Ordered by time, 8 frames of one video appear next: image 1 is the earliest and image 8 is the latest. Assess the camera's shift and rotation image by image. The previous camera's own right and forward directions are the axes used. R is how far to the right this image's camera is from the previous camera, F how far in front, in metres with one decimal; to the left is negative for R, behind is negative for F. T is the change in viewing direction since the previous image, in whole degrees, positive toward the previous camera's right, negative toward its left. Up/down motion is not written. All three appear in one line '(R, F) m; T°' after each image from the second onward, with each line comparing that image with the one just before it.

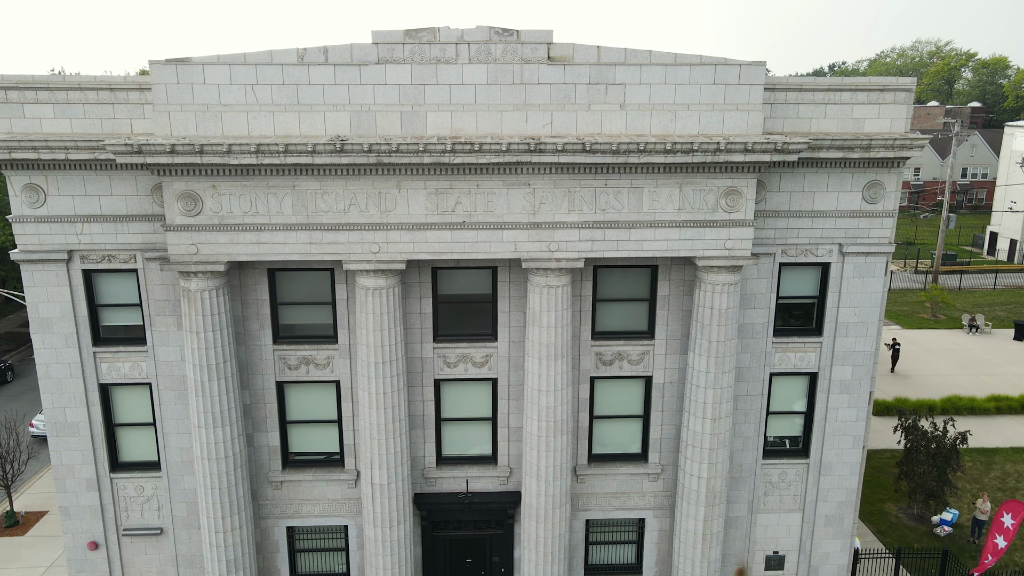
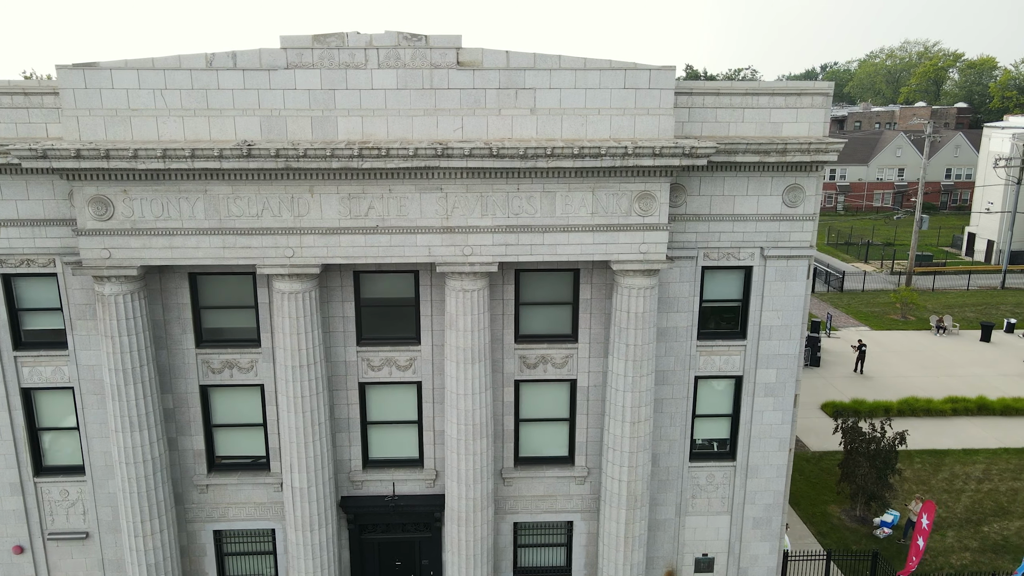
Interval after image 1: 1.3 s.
(+1.7, 0.0) m; 0°
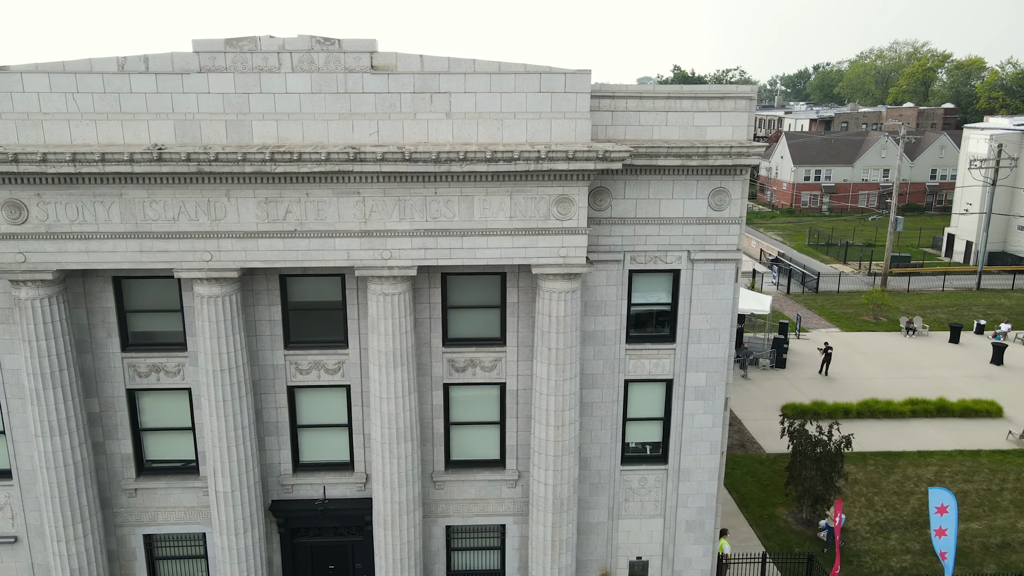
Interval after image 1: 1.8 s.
(+1.6, 0.0) m; 0°
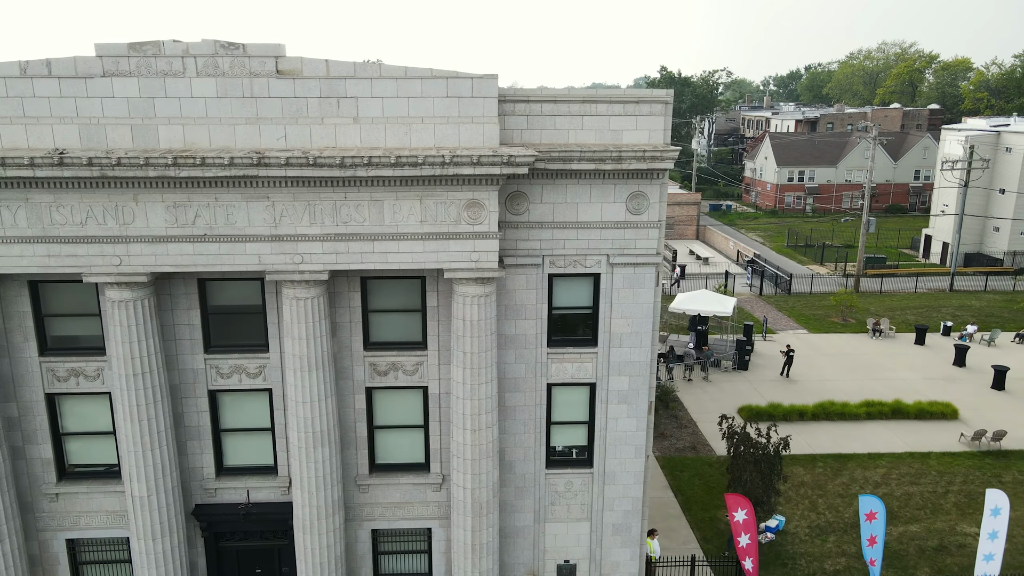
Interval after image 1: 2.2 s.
(+1.7, 0.0) m; 0°
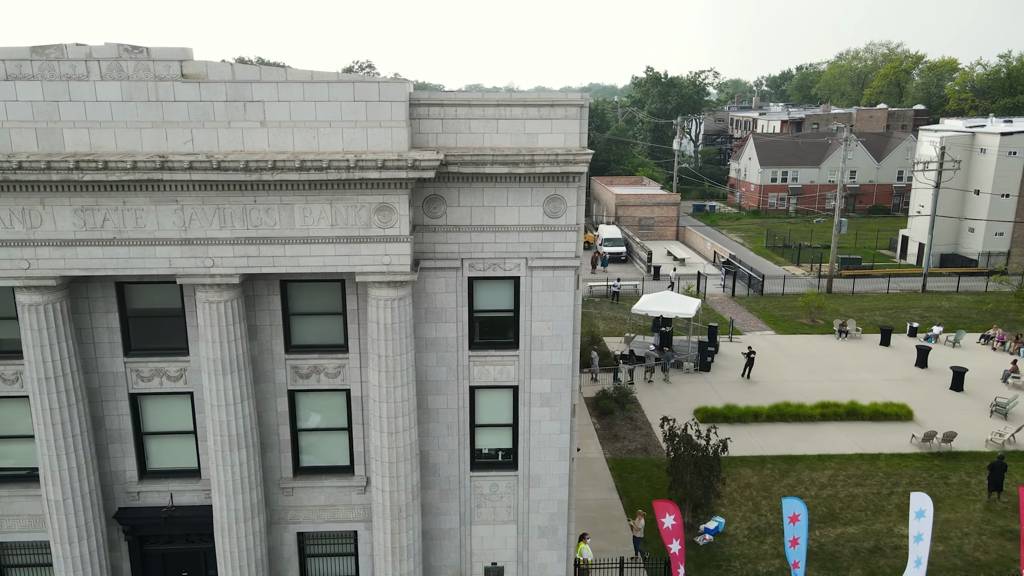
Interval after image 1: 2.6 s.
(+1.7, 0.0) m; 0°
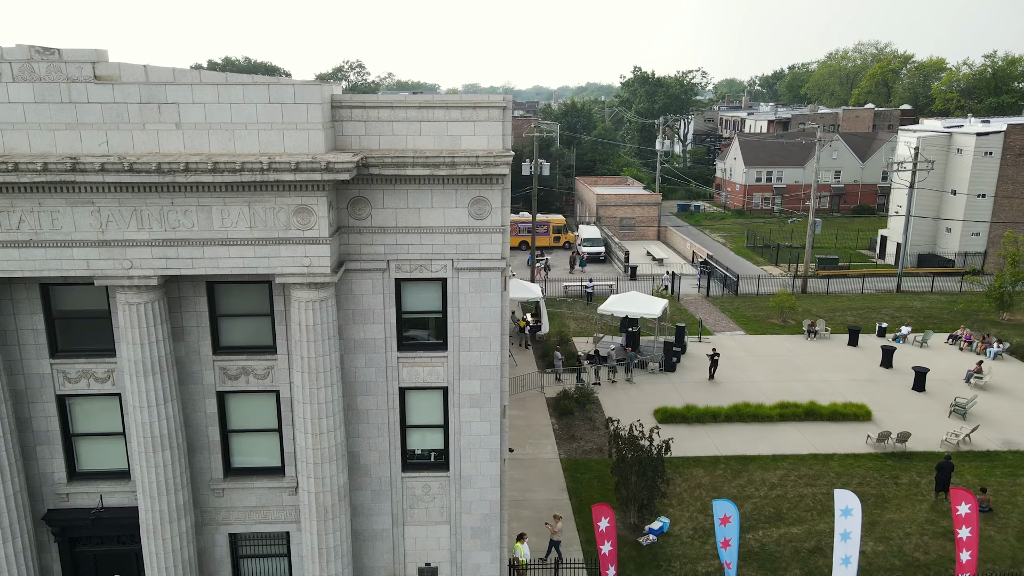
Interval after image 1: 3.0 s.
(+1.6, 0.0) m; 0°
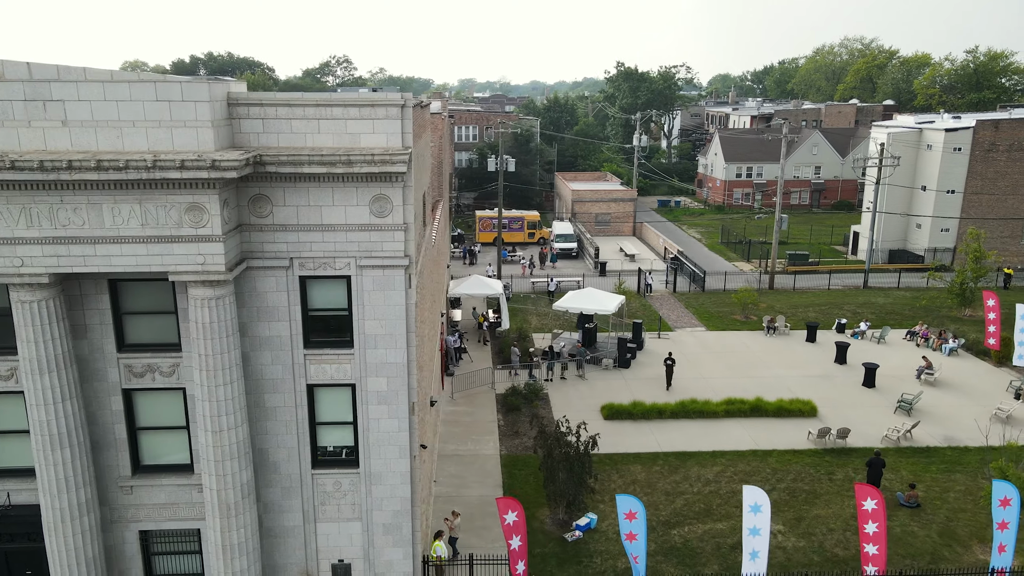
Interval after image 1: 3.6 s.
(+2.1, 0.0) m; 0°
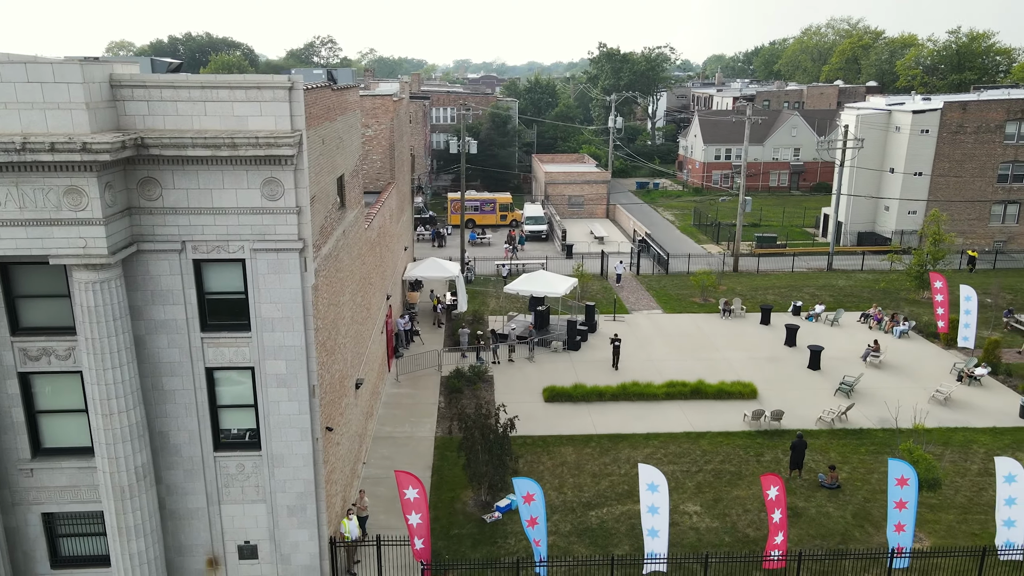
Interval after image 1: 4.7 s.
(+2.3, 0.0) m; 0°
